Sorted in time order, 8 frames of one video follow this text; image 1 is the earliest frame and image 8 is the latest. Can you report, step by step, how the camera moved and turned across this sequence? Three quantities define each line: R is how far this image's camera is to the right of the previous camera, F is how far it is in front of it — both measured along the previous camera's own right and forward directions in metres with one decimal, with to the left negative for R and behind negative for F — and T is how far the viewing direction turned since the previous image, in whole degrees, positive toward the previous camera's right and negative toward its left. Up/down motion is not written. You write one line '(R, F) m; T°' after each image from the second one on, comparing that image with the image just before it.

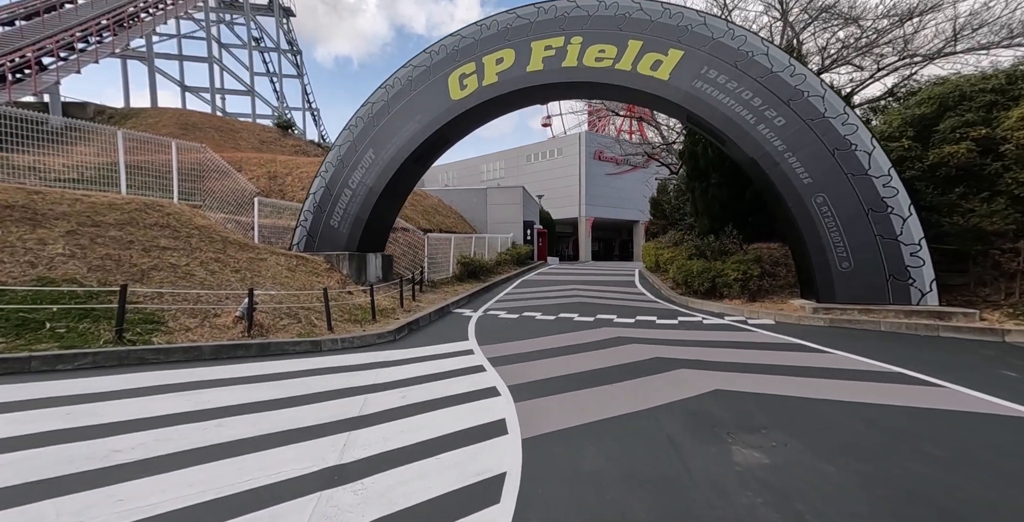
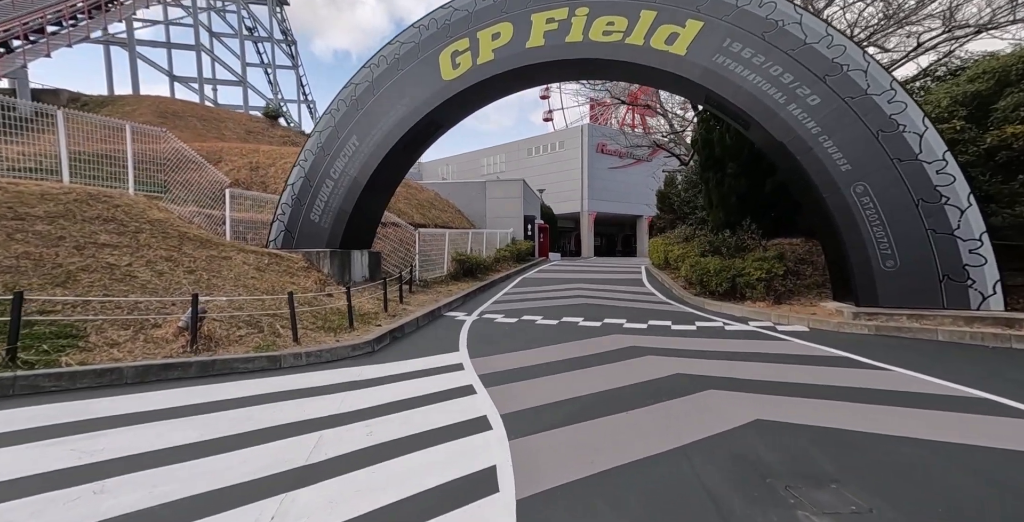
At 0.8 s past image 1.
(+0.1, +0.9) m; 0°
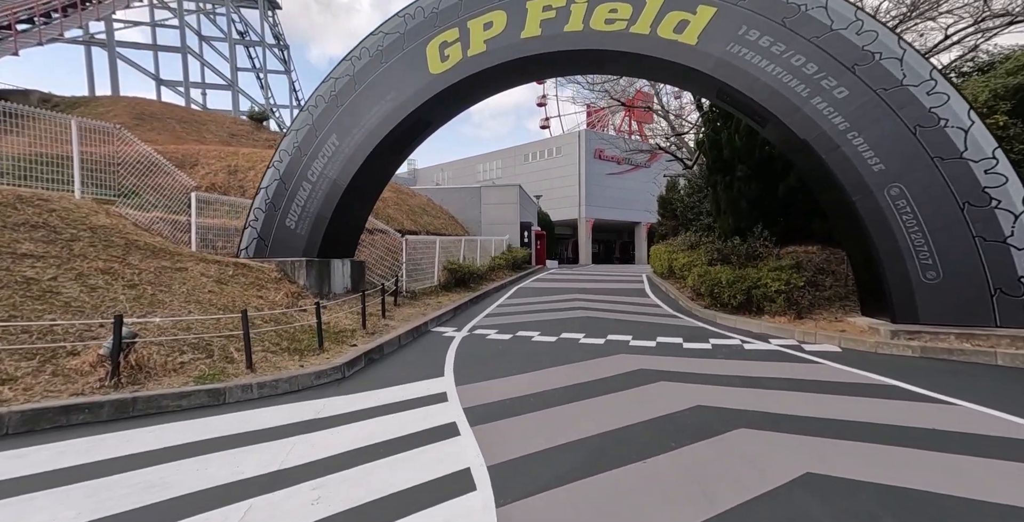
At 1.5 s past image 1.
(+0.1, +0.8) m; 0°
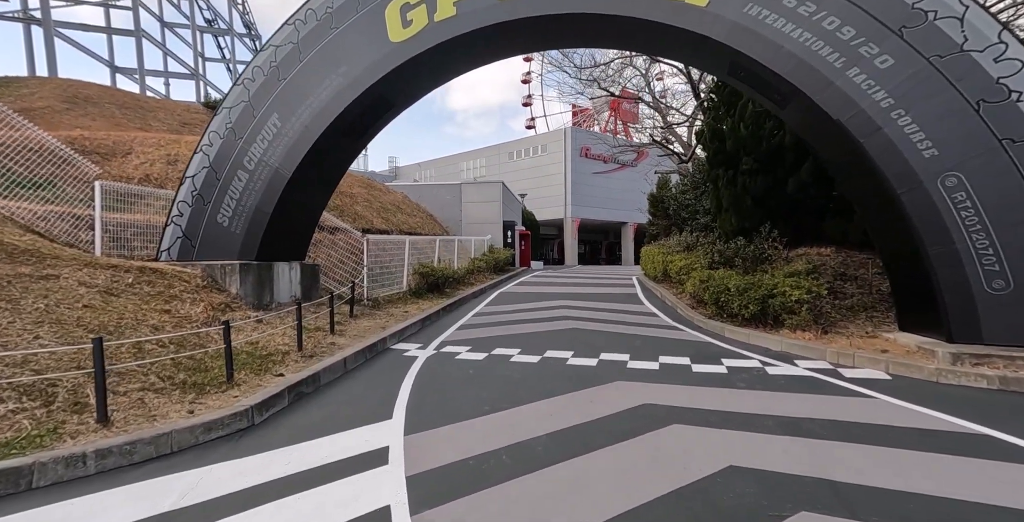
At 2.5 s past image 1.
(+0.2, +1.3) m; +2°
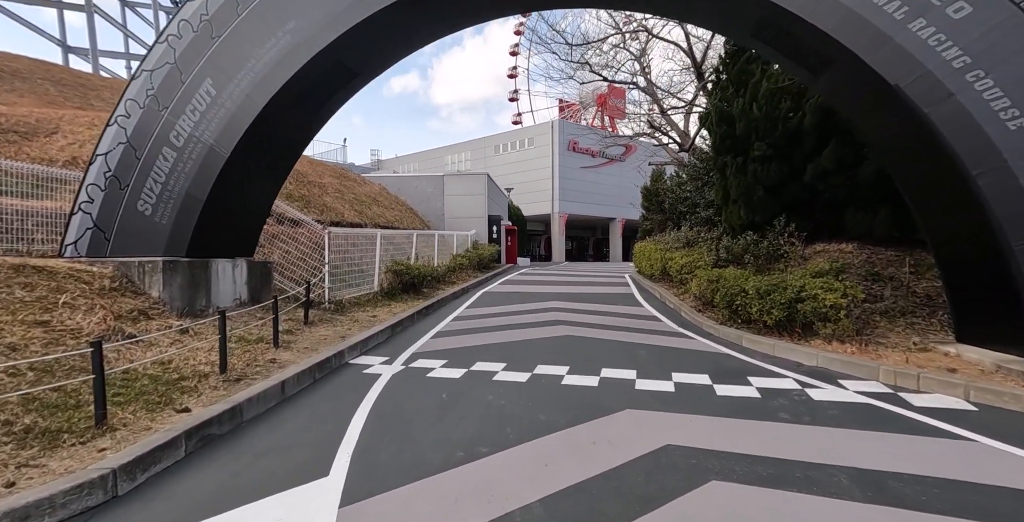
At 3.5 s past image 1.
(0.0, +1.1) m; +2°
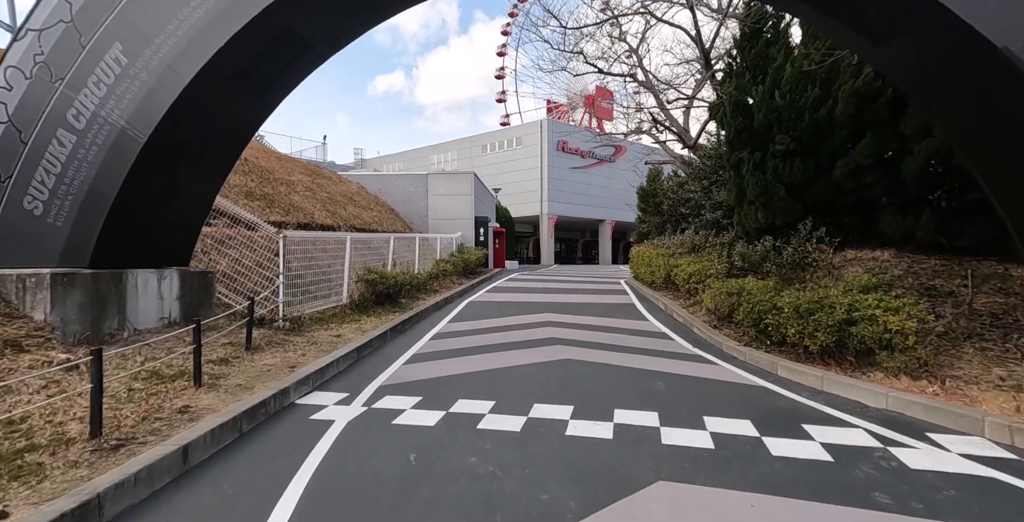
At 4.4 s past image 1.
(0.0, +1.2) m; +2°
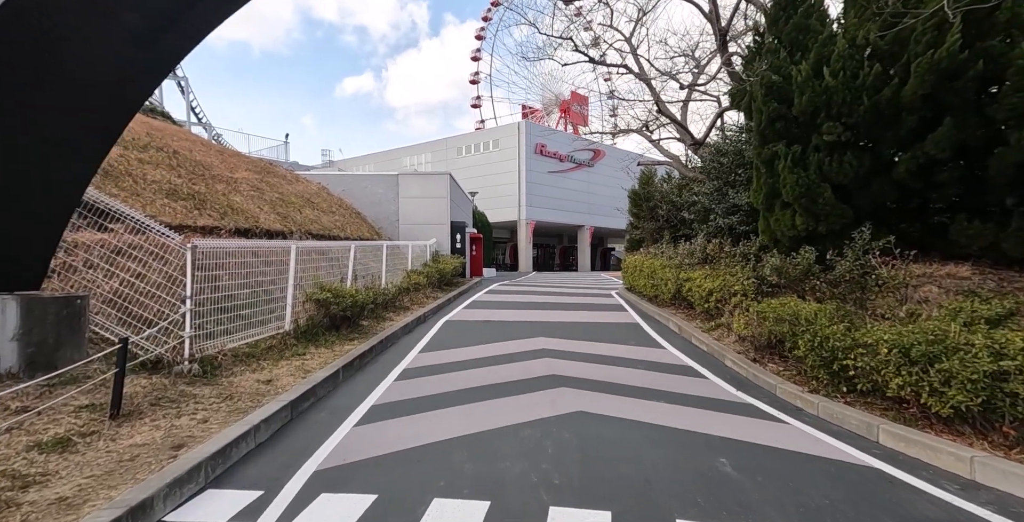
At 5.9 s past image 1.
(-0.2, +1.7) m; +4°
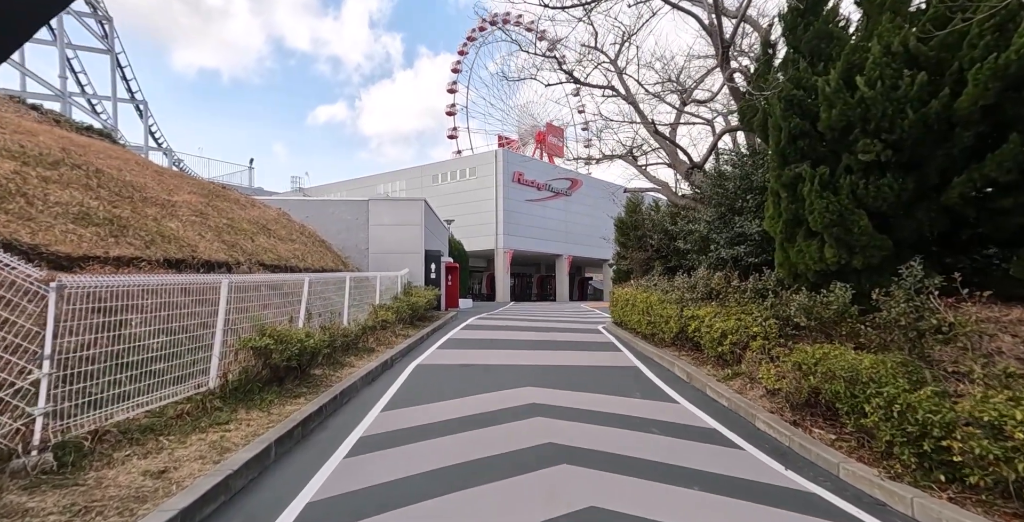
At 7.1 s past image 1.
(-0.1, +1.2) m; +3°
